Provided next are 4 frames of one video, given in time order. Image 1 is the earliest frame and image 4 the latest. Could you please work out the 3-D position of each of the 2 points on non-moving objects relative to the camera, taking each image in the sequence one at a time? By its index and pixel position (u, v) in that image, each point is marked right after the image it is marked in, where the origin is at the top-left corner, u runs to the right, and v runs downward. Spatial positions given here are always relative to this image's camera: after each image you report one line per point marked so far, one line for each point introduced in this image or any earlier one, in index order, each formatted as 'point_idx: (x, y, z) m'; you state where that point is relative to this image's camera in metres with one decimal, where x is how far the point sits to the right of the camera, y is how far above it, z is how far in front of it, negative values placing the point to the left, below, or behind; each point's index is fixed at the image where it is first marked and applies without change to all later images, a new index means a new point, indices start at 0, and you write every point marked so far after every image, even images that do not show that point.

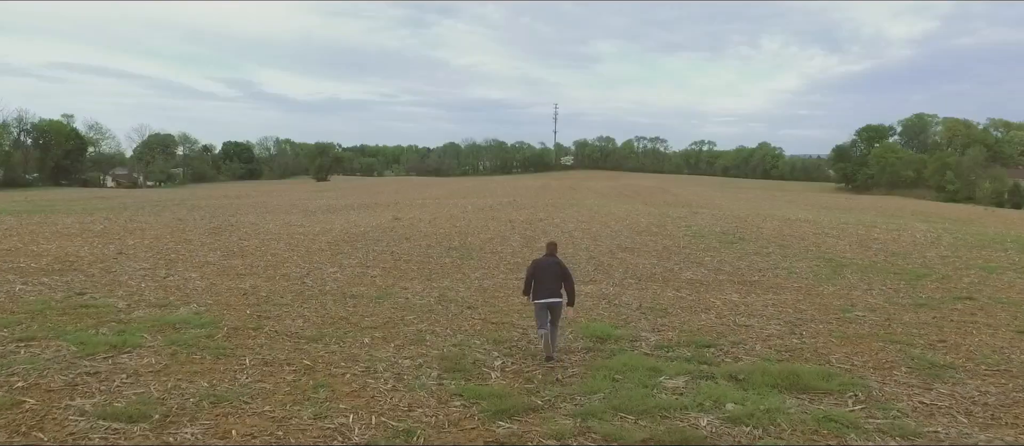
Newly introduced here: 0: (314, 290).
0: (-3.8, -1.3, +9.7) m
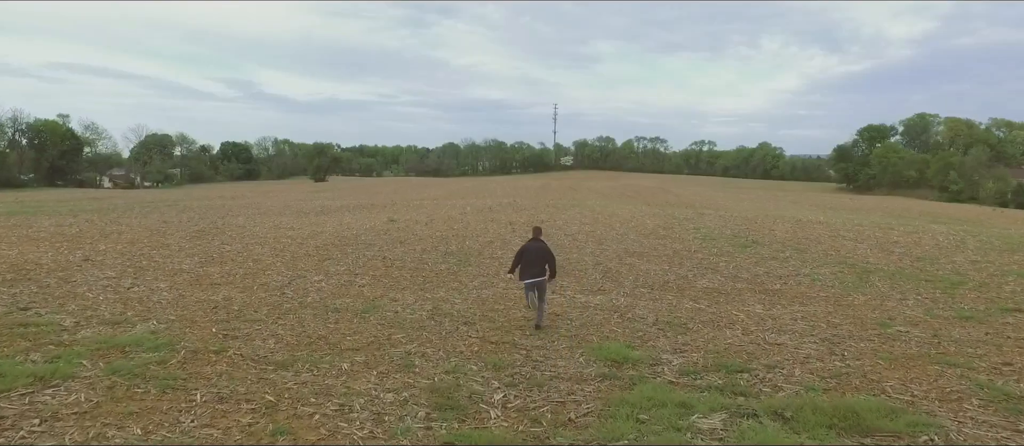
0: (-3.8, -1.4, +8.7) m
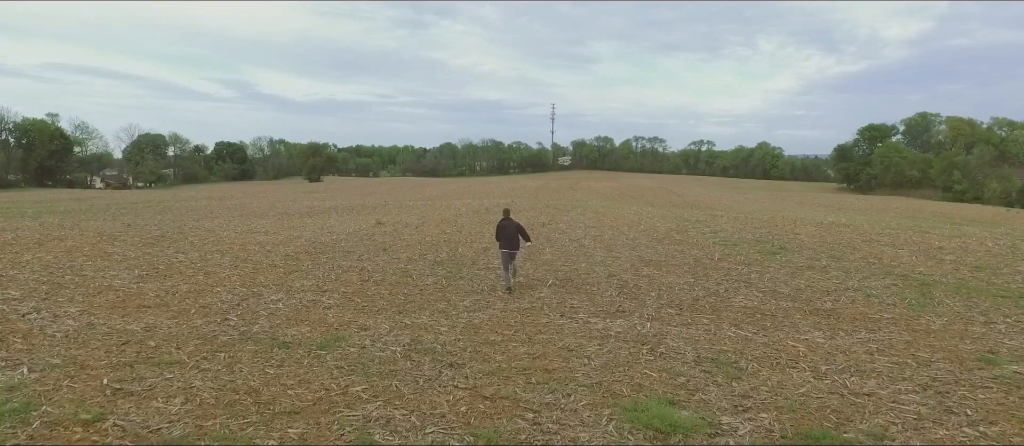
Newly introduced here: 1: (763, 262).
0: (-3.8, -1.5, +6.9) m
1: (+6.7, -1.0, +13.4) m
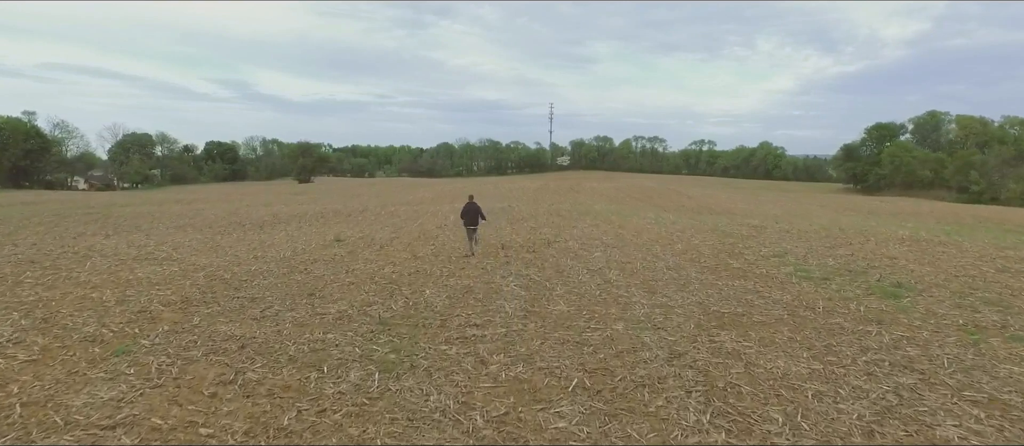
0: (-3.9, -2.1, +2.0) m
1: (+6.6, -1.6, +8.6) m
